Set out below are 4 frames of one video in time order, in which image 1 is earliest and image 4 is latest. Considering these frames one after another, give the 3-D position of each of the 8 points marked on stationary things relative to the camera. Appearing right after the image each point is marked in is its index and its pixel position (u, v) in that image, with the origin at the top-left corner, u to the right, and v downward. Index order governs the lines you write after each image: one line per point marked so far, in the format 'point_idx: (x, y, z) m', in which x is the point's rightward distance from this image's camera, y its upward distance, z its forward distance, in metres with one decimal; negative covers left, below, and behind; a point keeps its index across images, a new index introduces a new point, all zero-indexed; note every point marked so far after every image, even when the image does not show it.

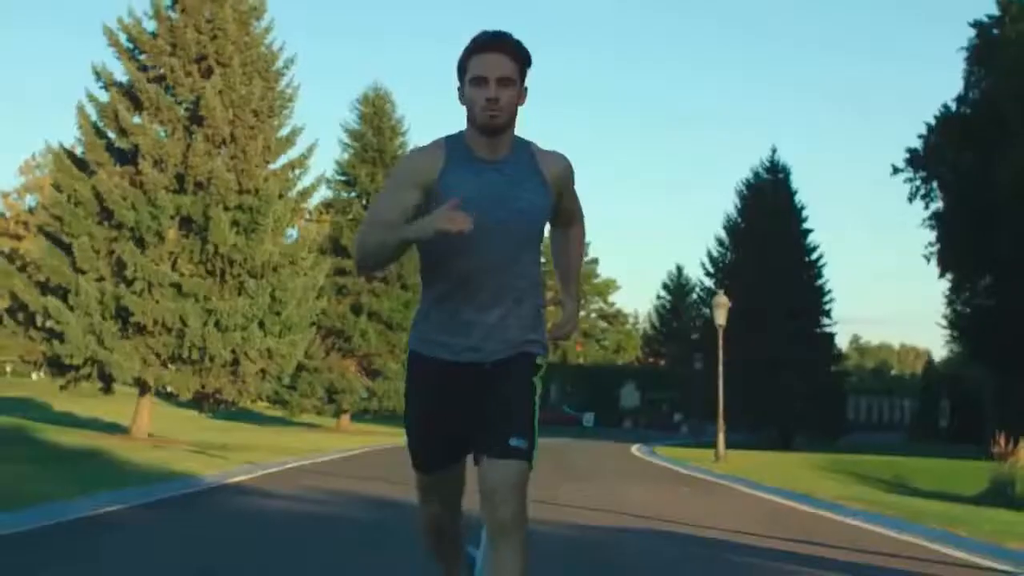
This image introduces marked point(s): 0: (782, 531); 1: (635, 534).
0: (+2.7, -2.3, +15.3) m
1: (+1.2, -2.2, +14.6) m
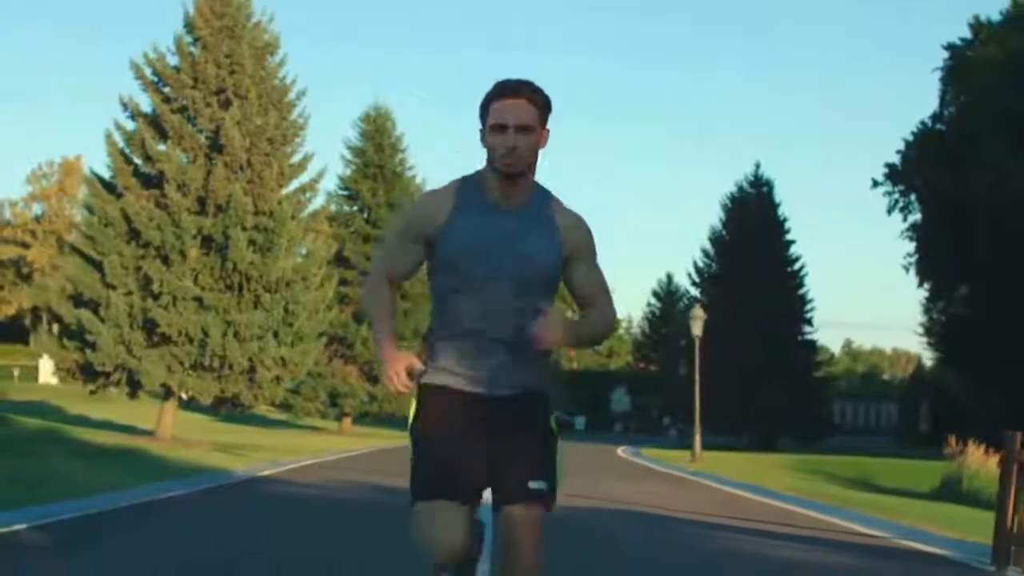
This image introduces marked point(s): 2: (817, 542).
0: (+2.7, -2.5, +17.4) m
1: (+1.1, -2.4, +16.7) m
2: (+2.8, -2.3, +14.1) m
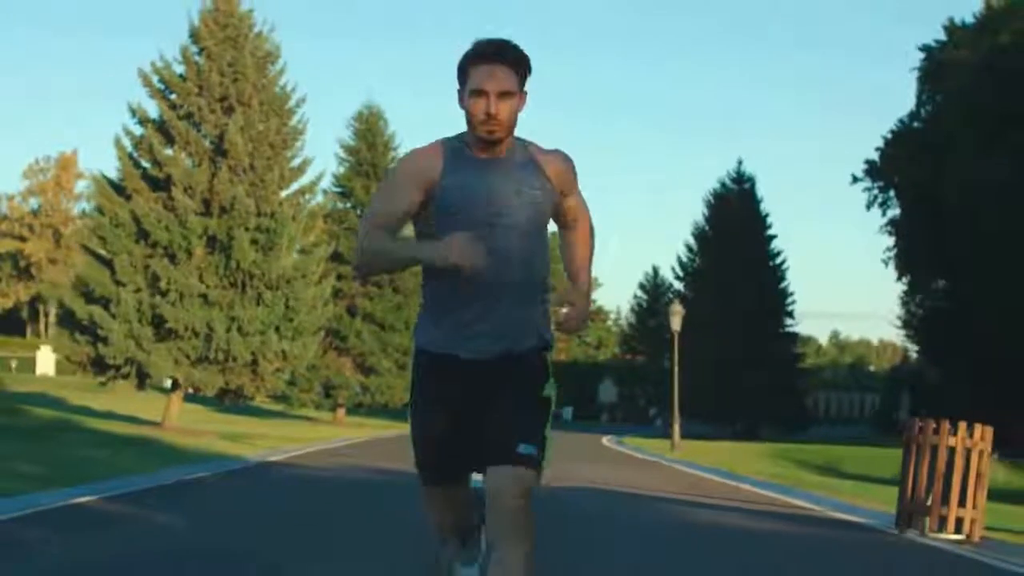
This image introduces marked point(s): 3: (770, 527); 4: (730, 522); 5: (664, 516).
0: (+2.5, -2.5, +18.8) m
1: (+1.0, -2.4, +18.2) m
2: (+2.6, -2.3, +15.6) m
3: (+2.4, -2.2, +14.4) m
4: (+2.1, -2.3, +14.8) m
5: (+1.5, -2.3, +15.1) m
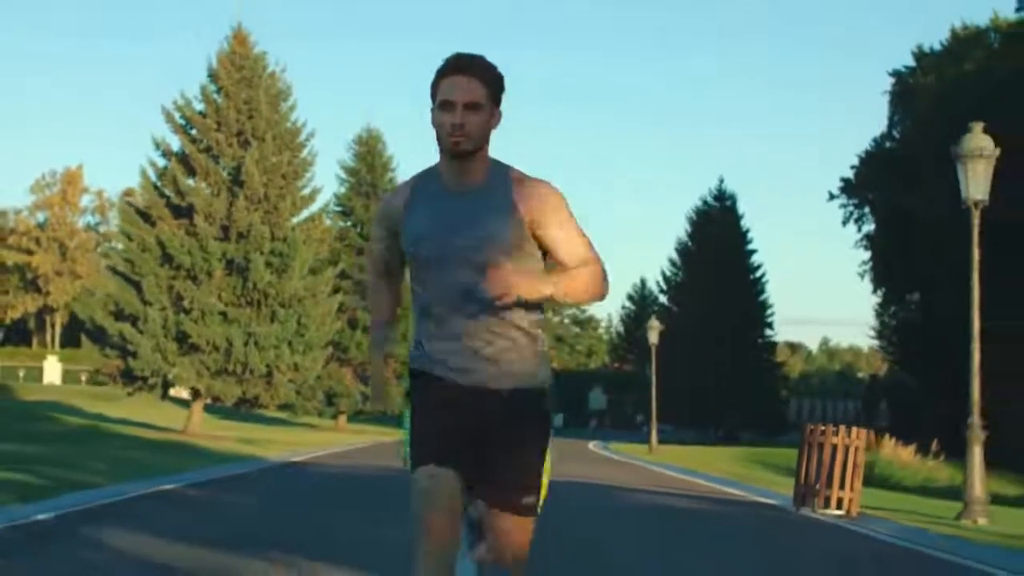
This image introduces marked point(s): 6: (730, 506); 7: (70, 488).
0: (+2.4, -2.8, +21.4) m
1: (+0.9, -2.7, +20.7) m
2: (+2.5, -2.6, +18.1) m
3: (+2.3, -2.5, +17.0) m
4: (+2.0, -2.5, +17.4) m
5: (+1.4, -2.6, +17.7) m
6: (+2.5, -2.6, +17.6) m
7: (-5.3, -2.4, +18.5) m
